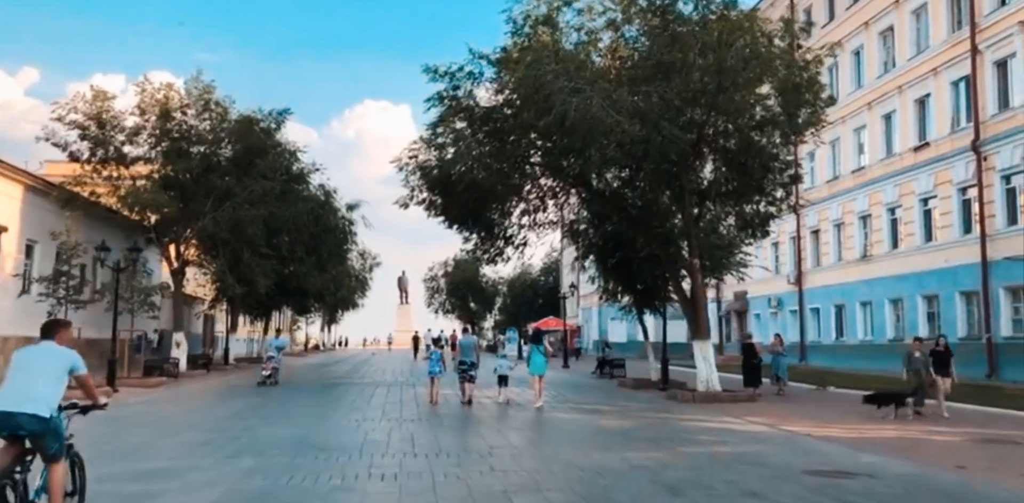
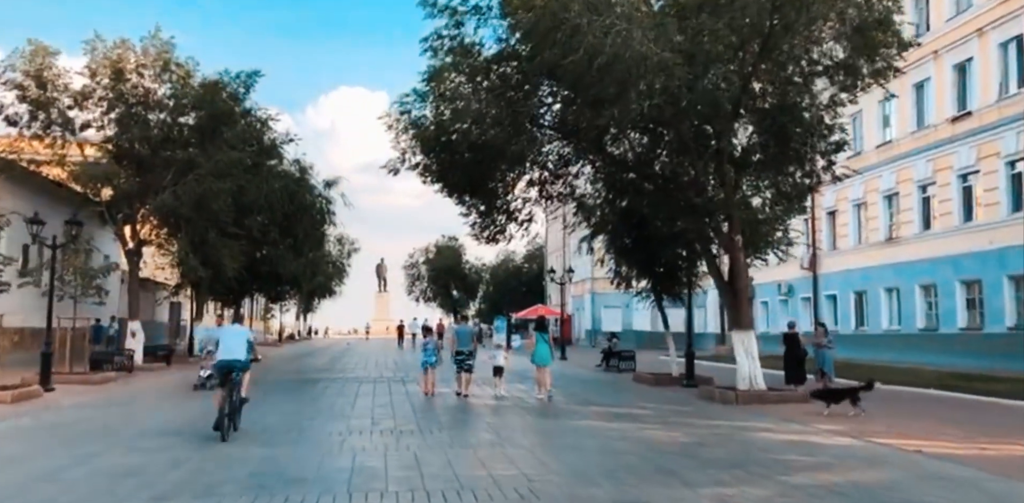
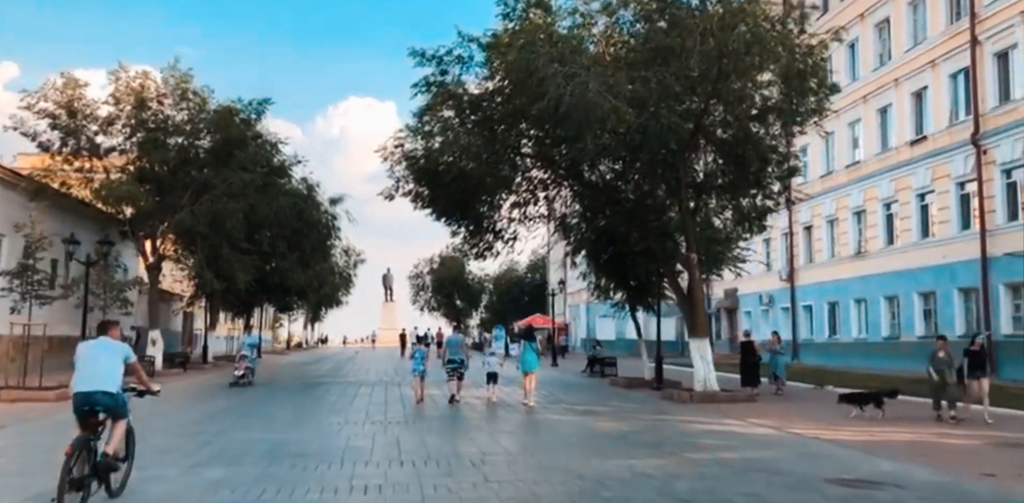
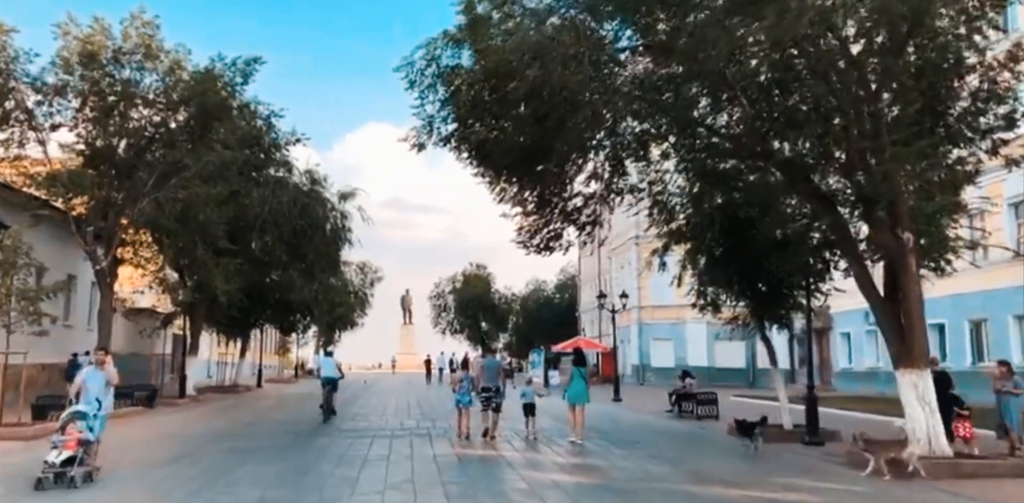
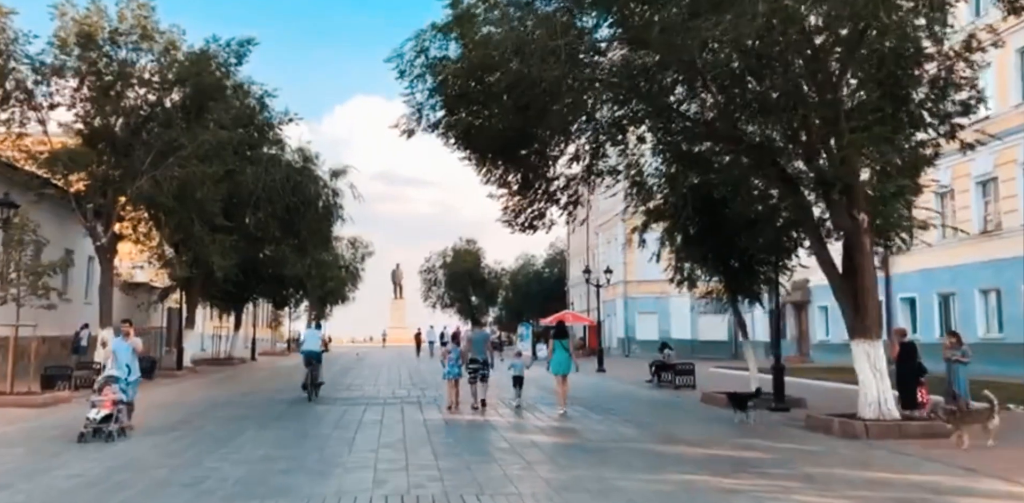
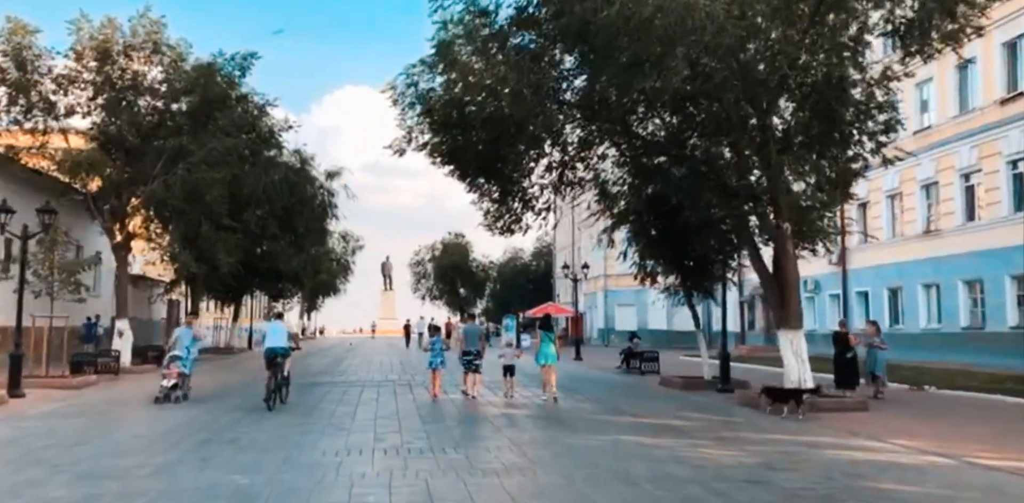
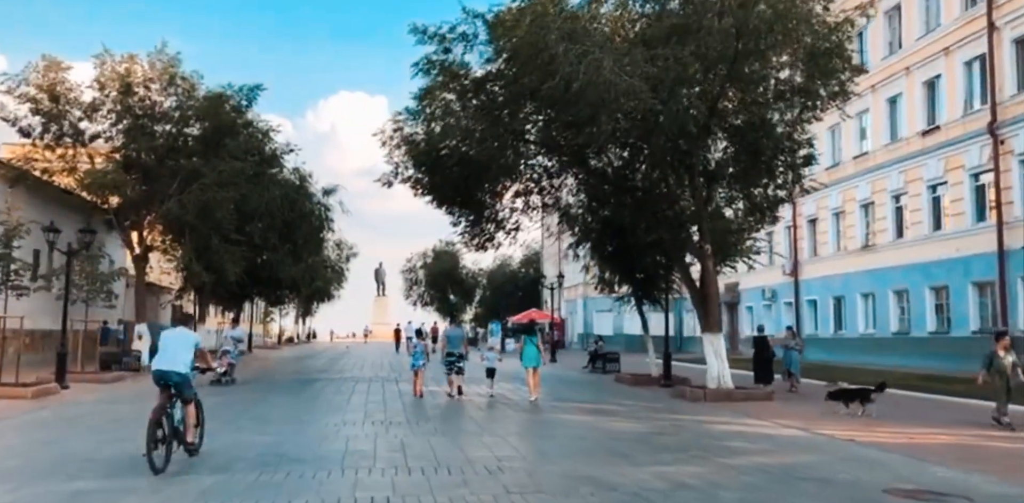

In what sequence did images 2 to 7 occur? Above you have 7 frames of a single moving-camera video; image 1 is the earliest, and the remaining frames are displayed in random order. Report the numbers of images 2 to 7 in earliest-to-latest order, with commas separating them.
3, 7, 2, 6, 5, 4
